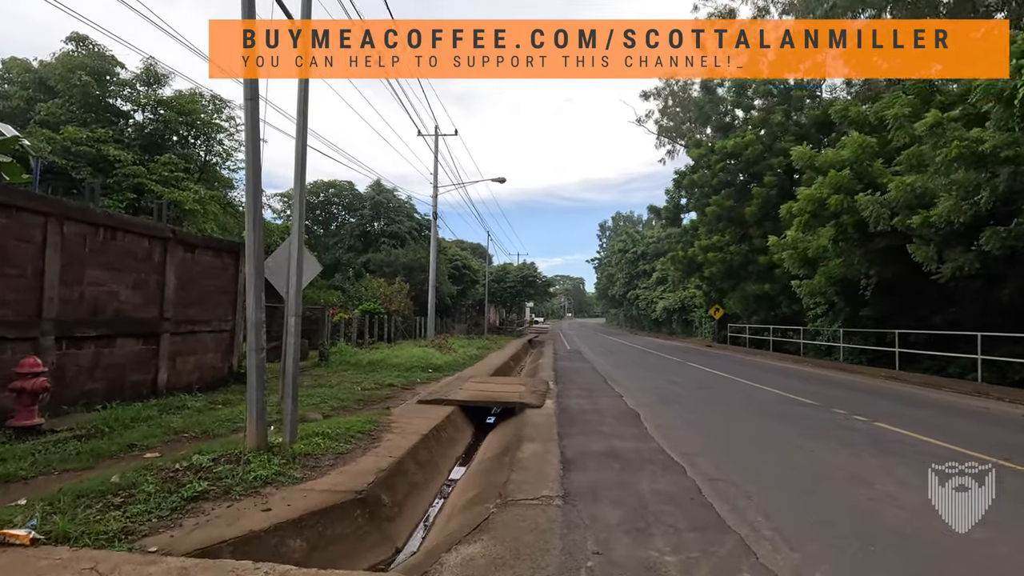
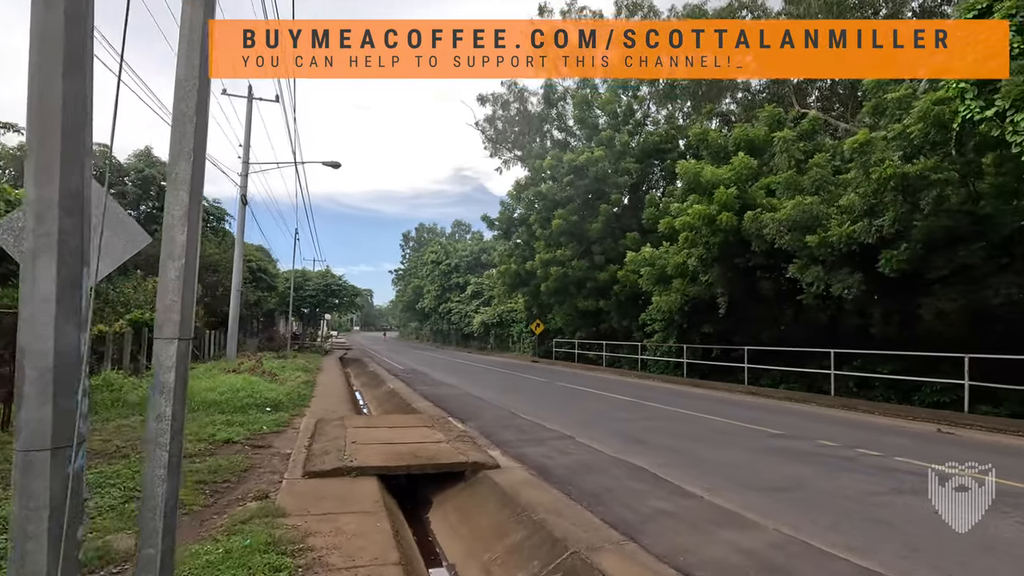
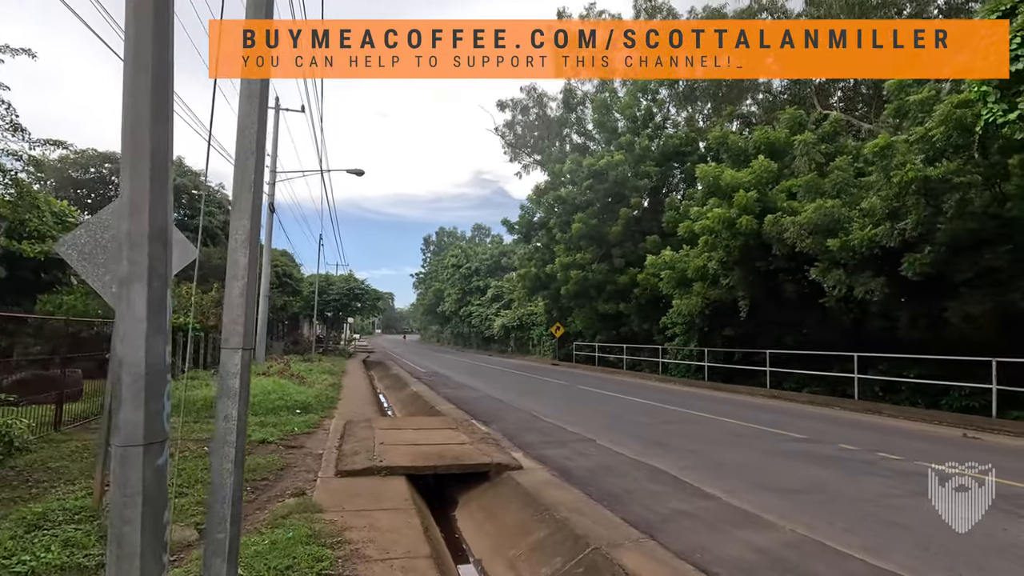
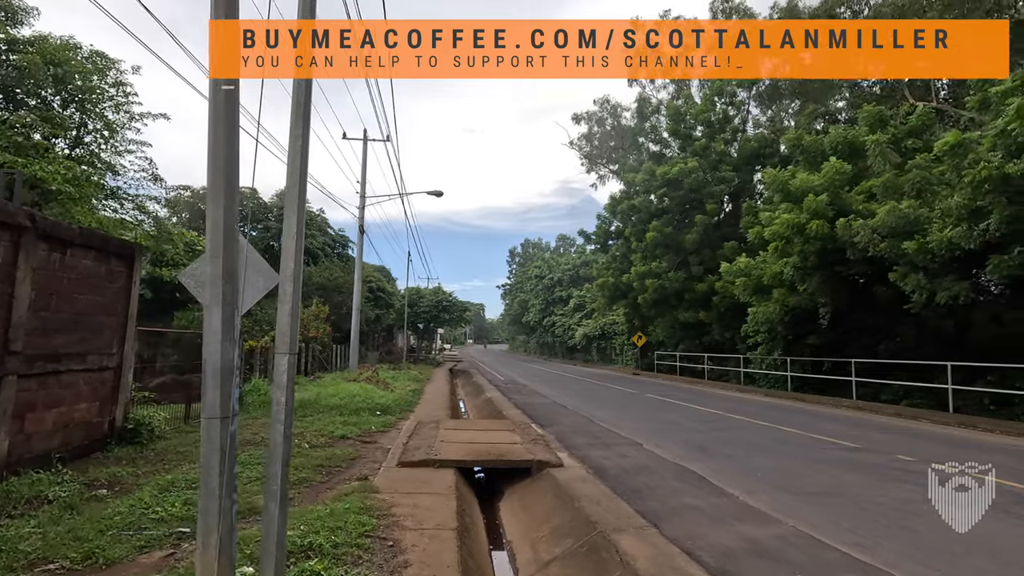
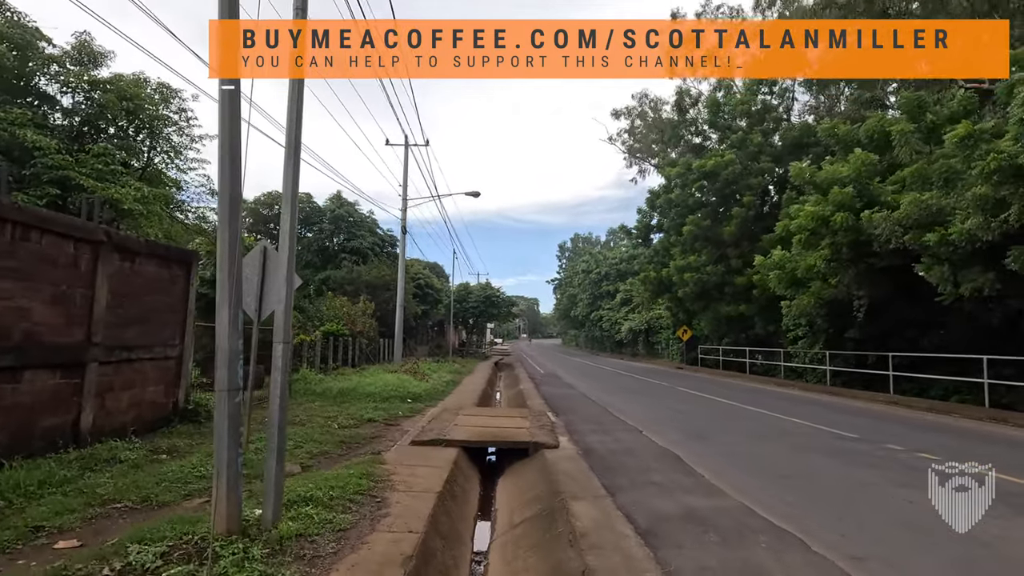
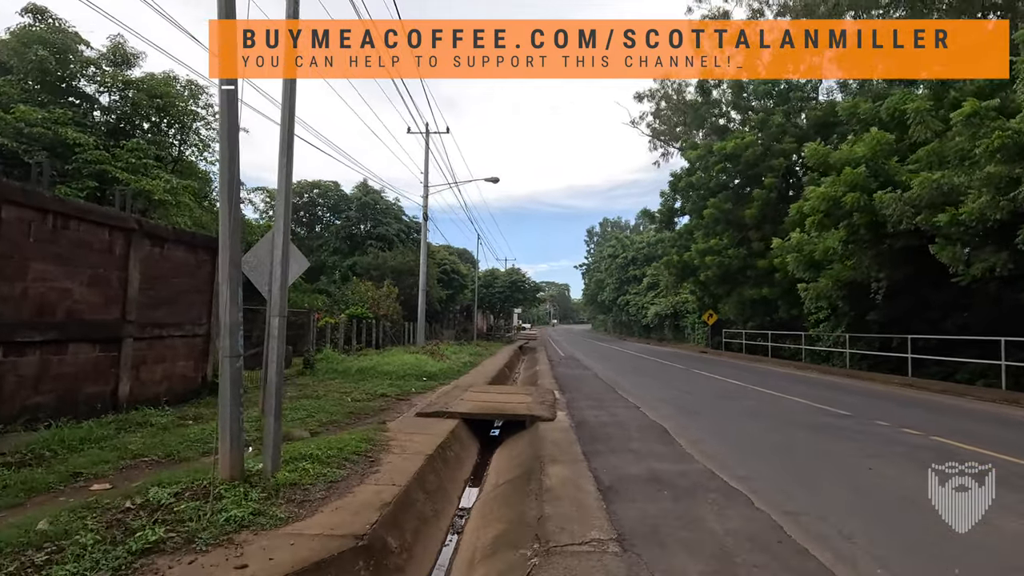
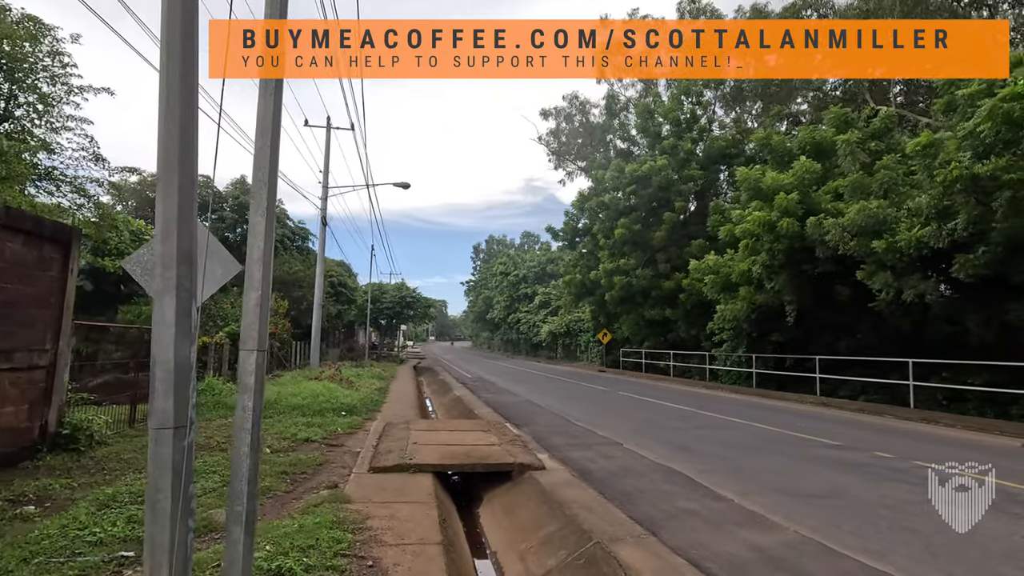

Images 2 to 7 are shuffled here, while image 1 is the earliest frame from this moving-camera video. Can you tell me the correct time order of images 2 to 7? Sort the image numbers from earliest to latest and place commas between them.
6, 5, 4, 7, 3, 2
